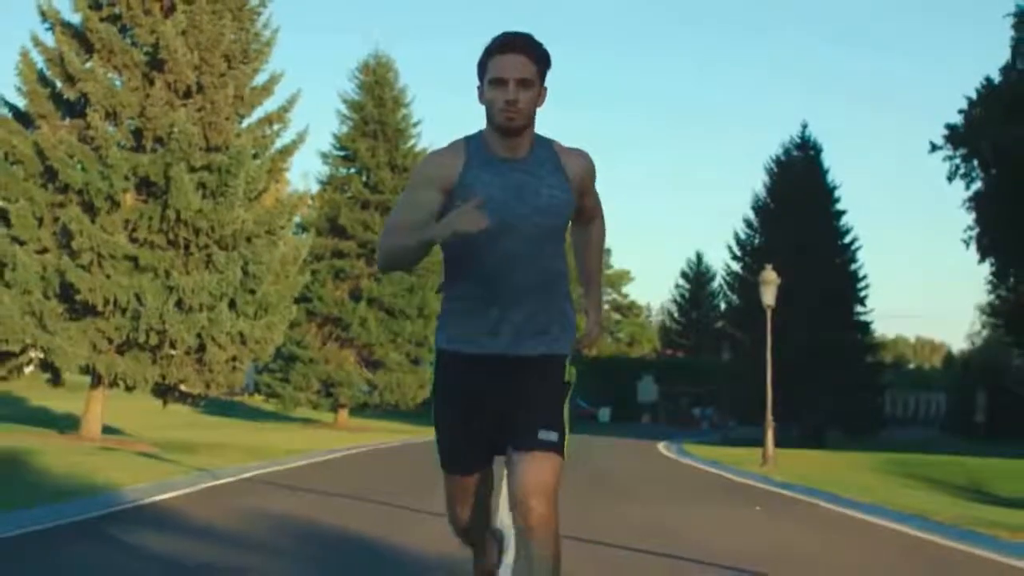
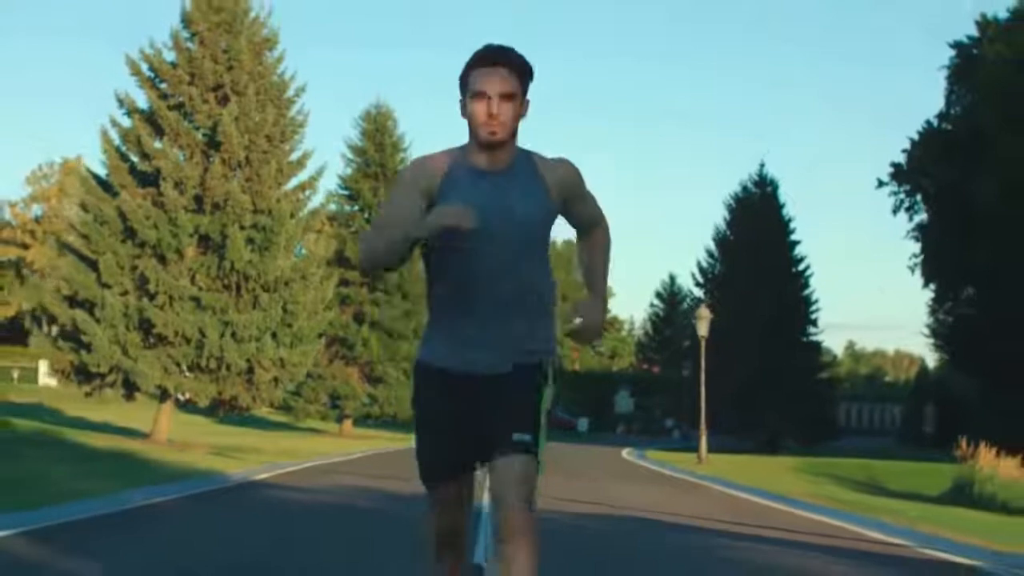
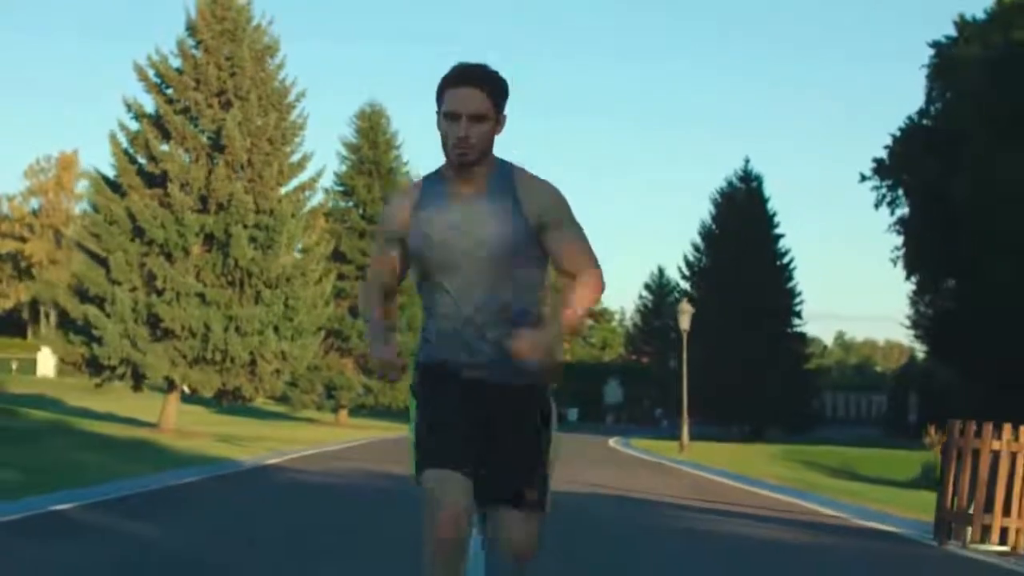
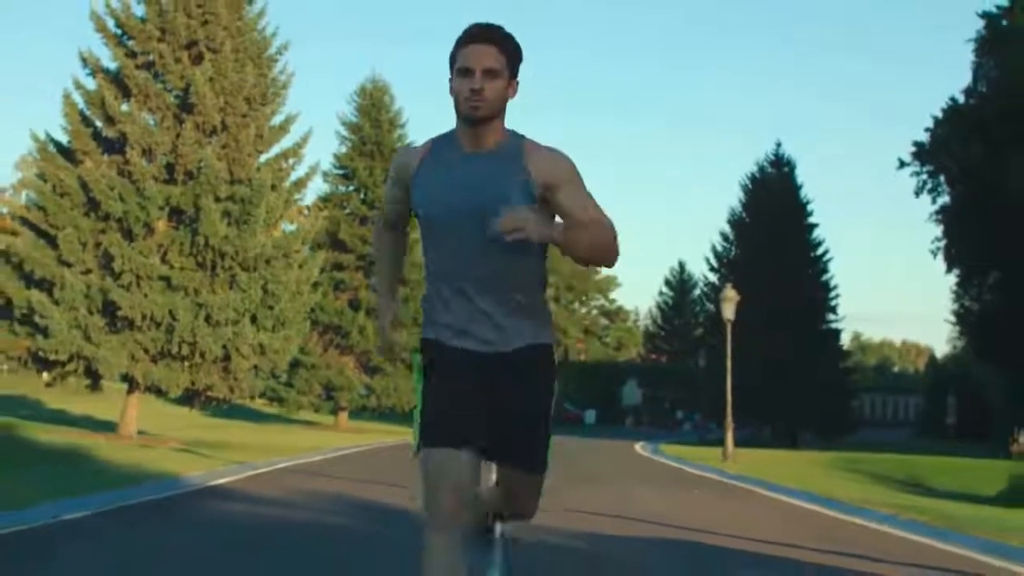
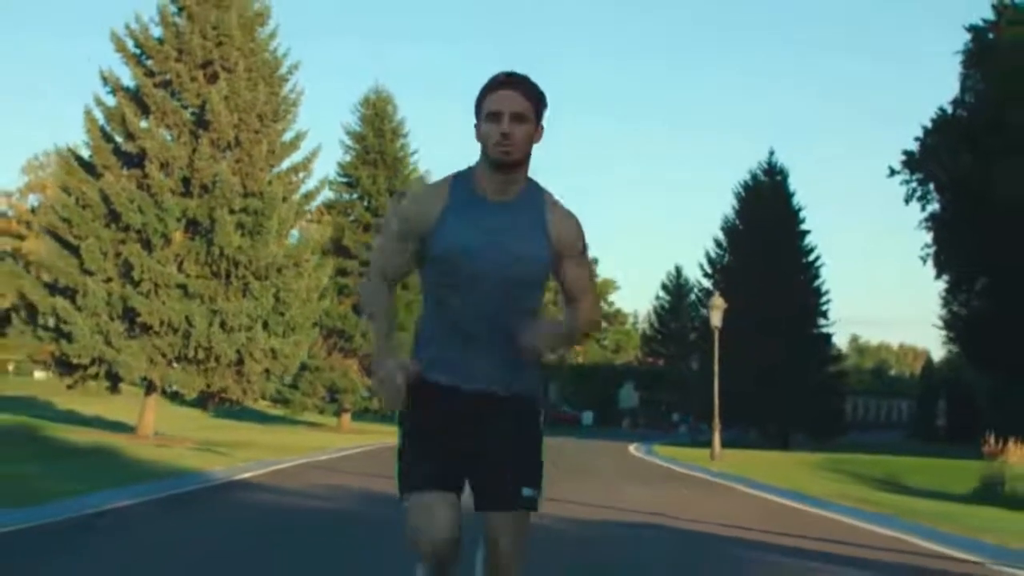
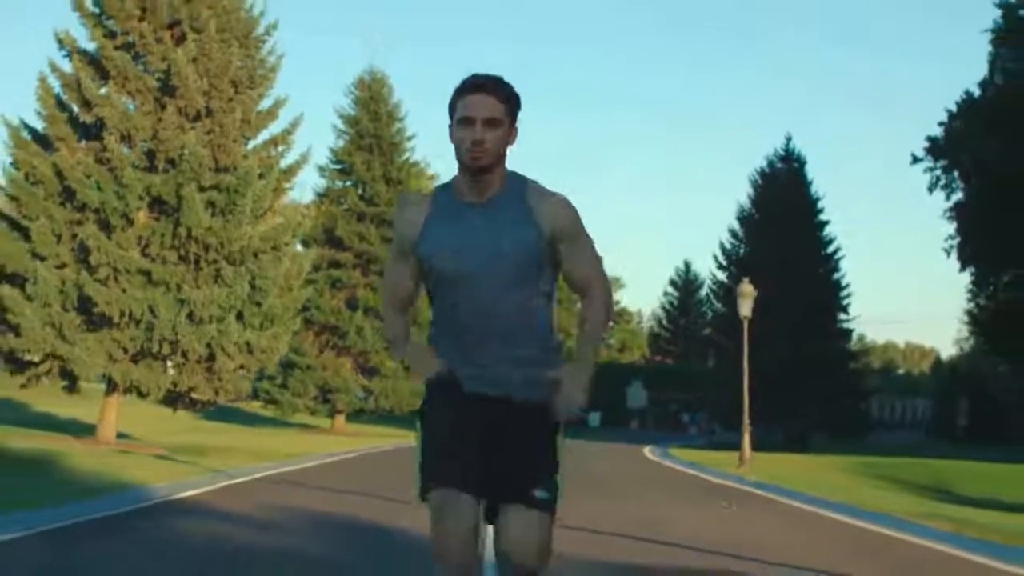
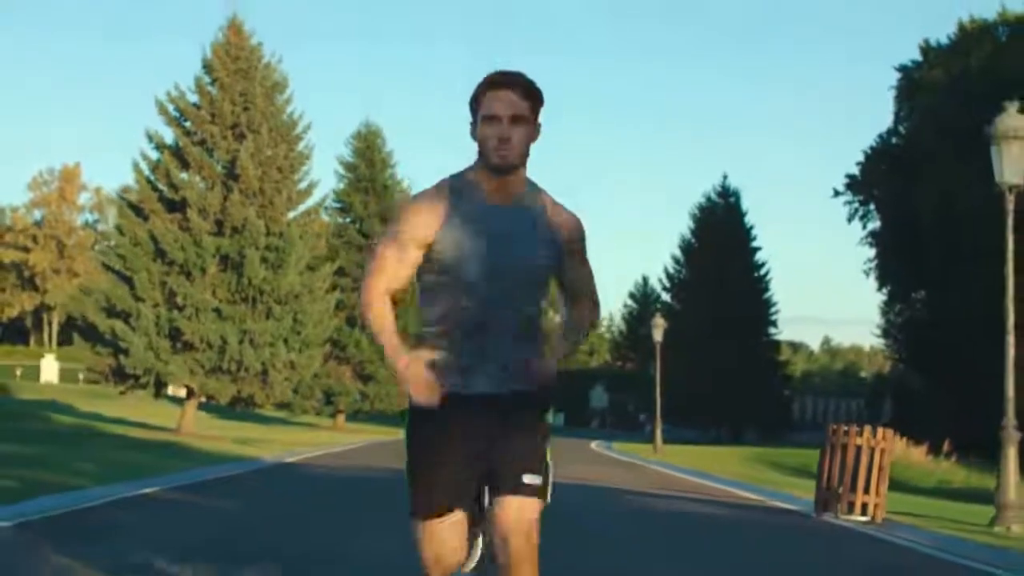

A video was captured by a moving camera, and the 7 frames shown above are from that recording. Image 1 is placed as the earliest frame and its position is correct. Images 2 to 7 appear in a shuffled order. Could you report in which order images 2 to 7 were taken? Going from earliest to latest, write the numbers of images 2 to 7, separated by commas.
6, 4, 5, 2, 3, 7
